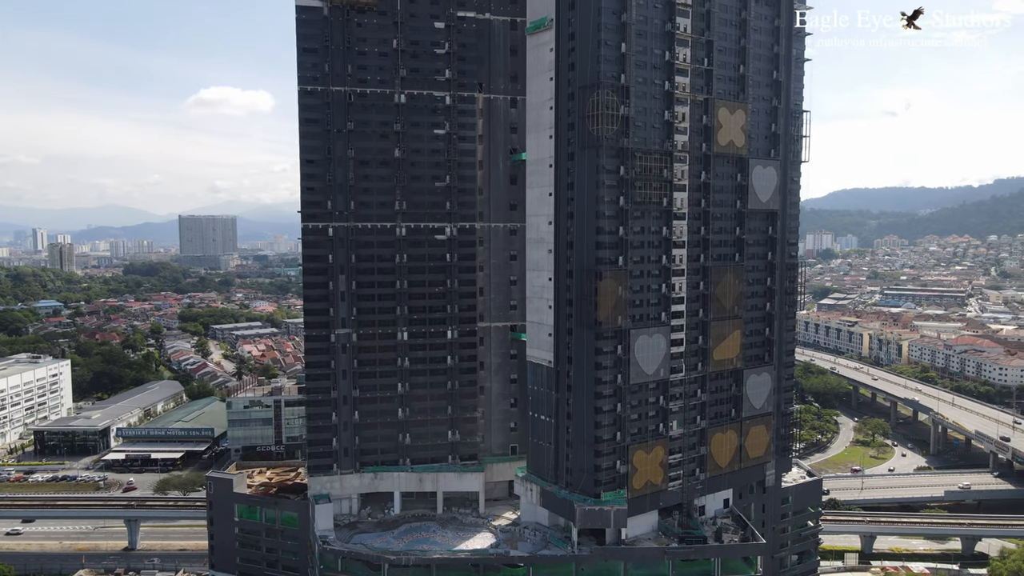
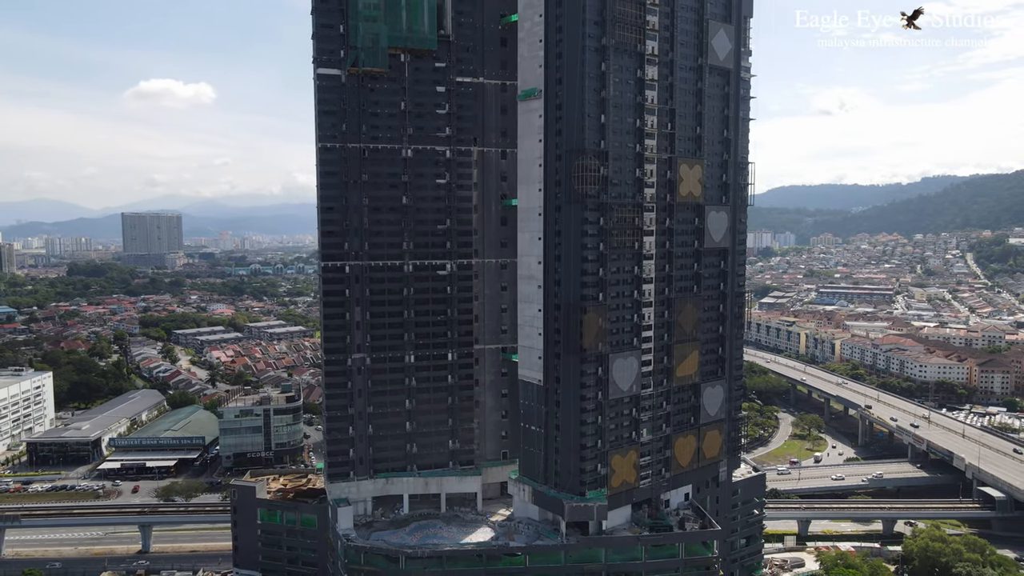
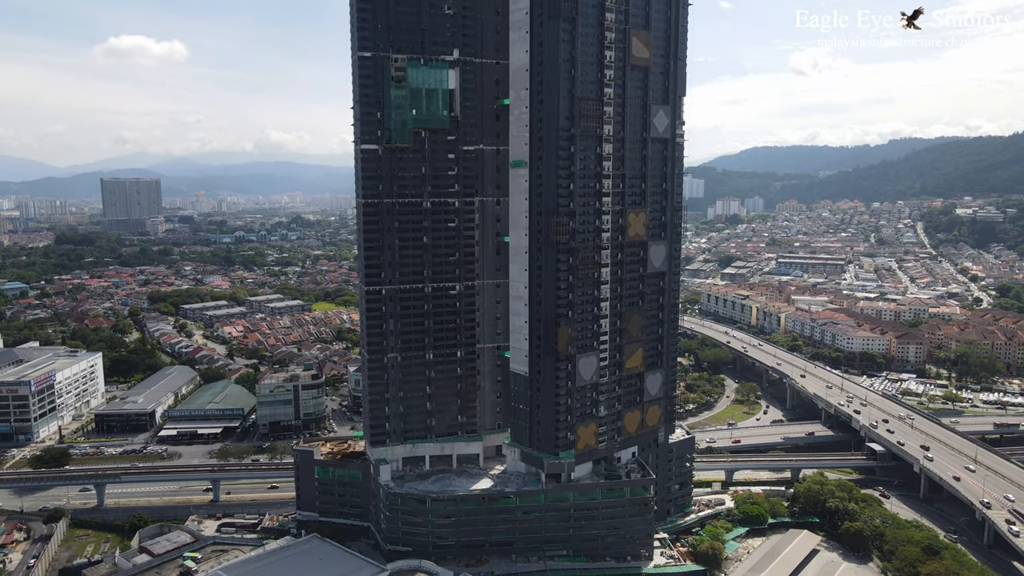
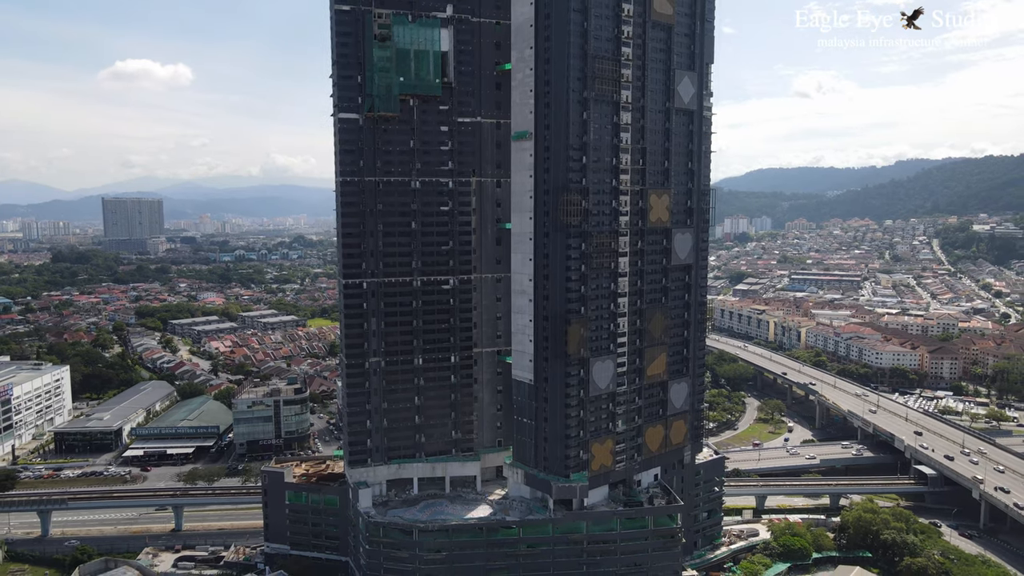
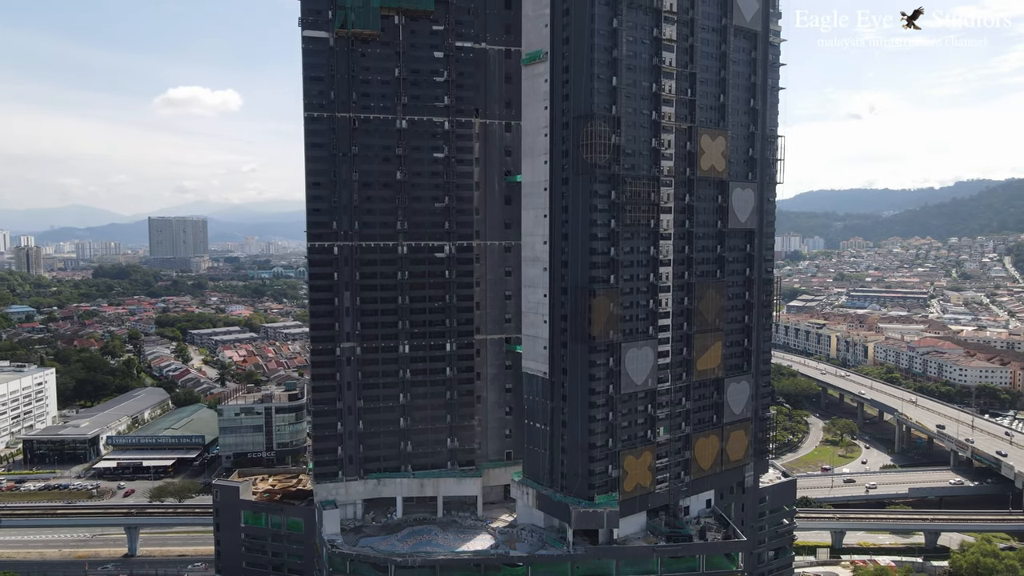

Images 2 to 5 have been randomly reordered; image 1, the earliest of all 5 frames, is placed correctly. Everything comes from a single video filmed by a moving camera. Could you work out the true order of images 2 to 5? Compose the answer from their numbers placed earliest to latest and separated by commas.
5, 2, 4, 3
